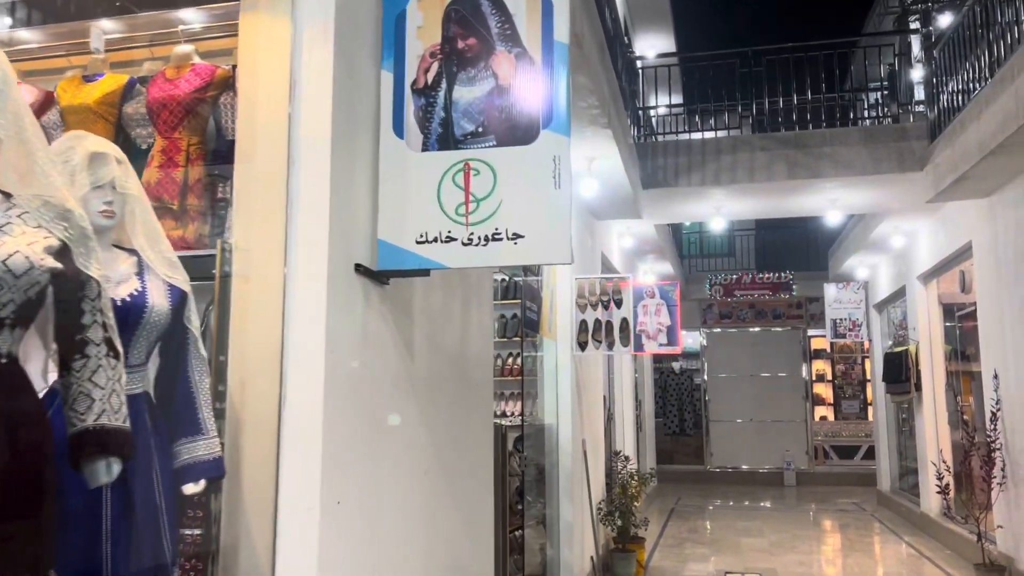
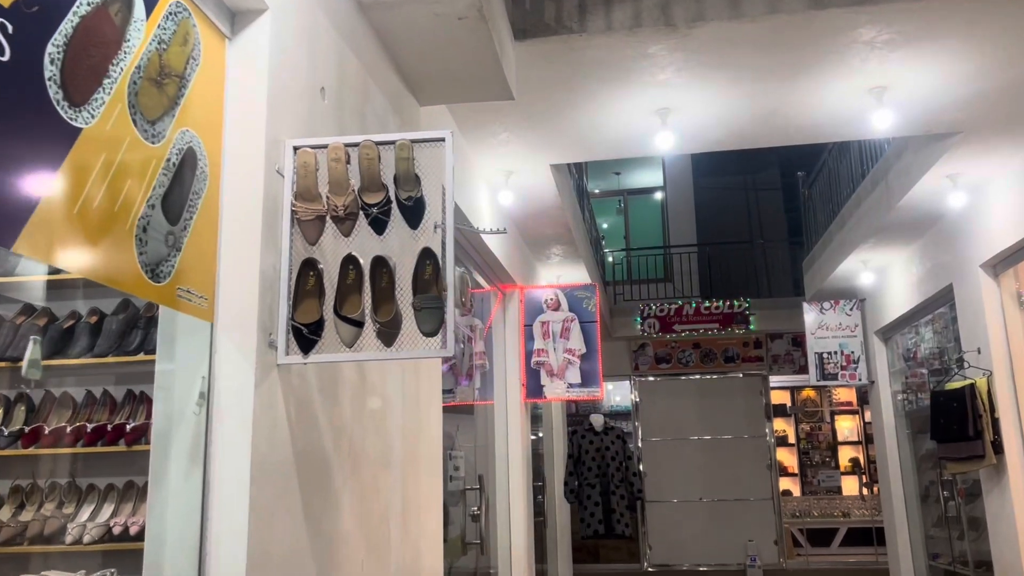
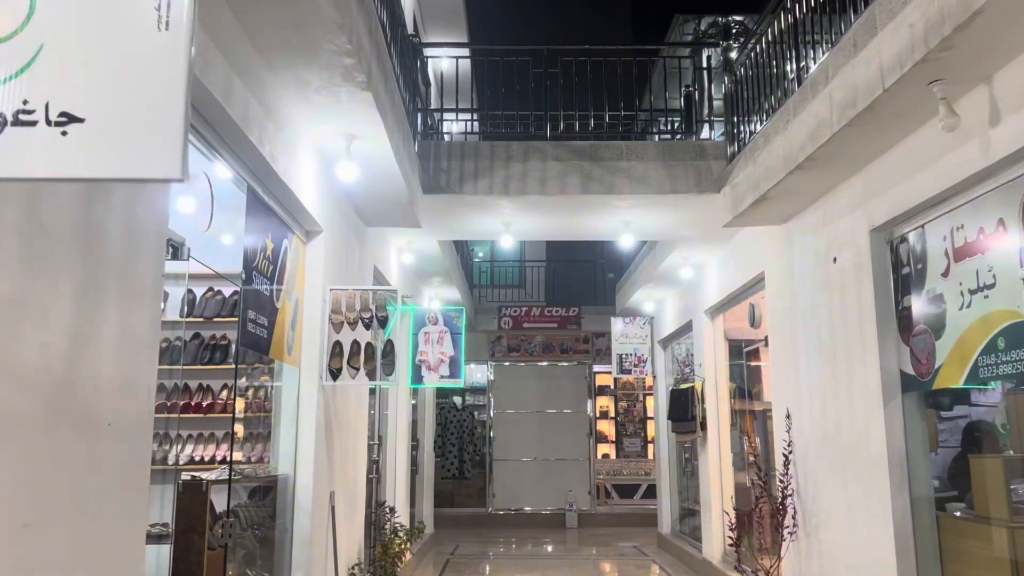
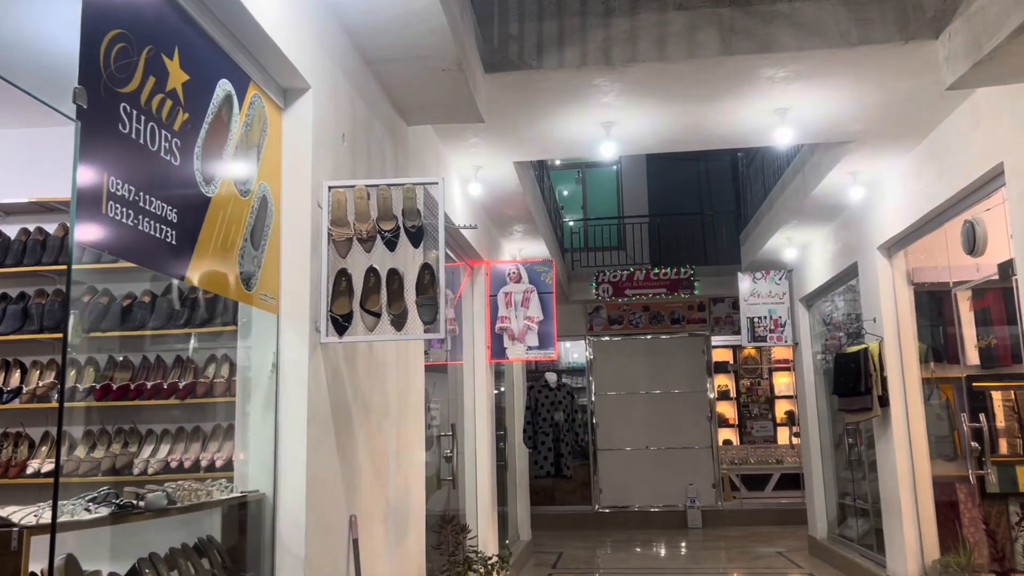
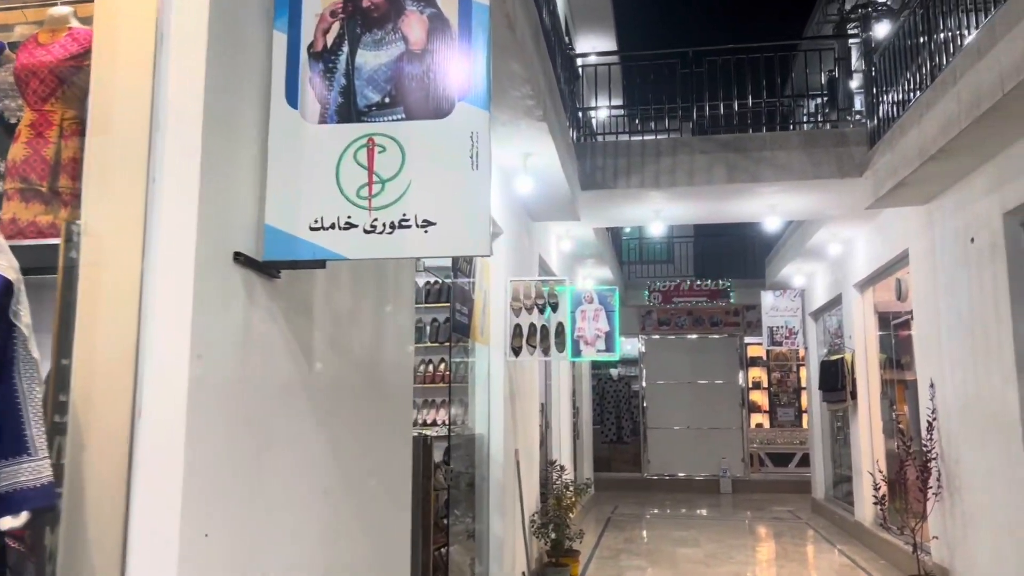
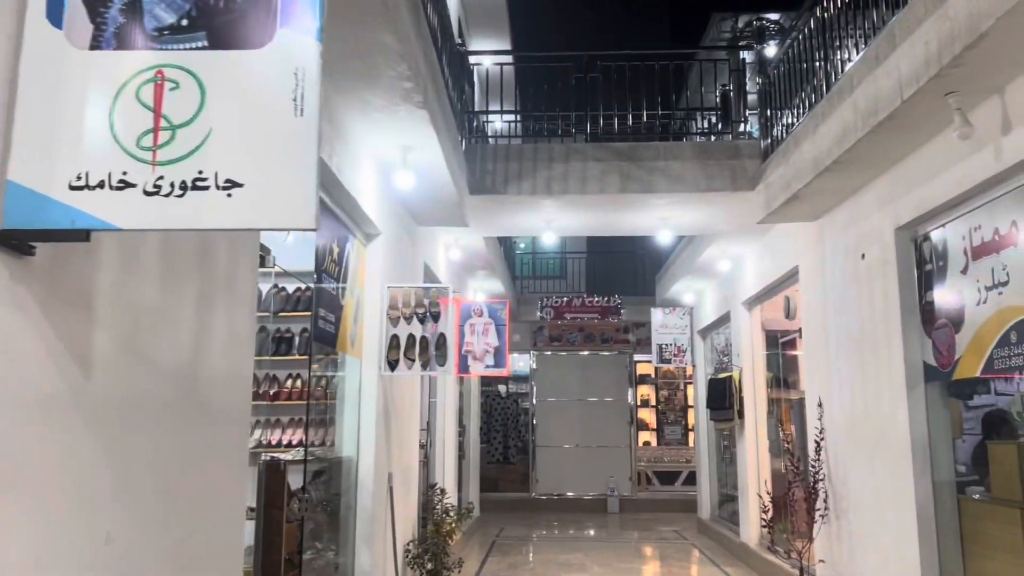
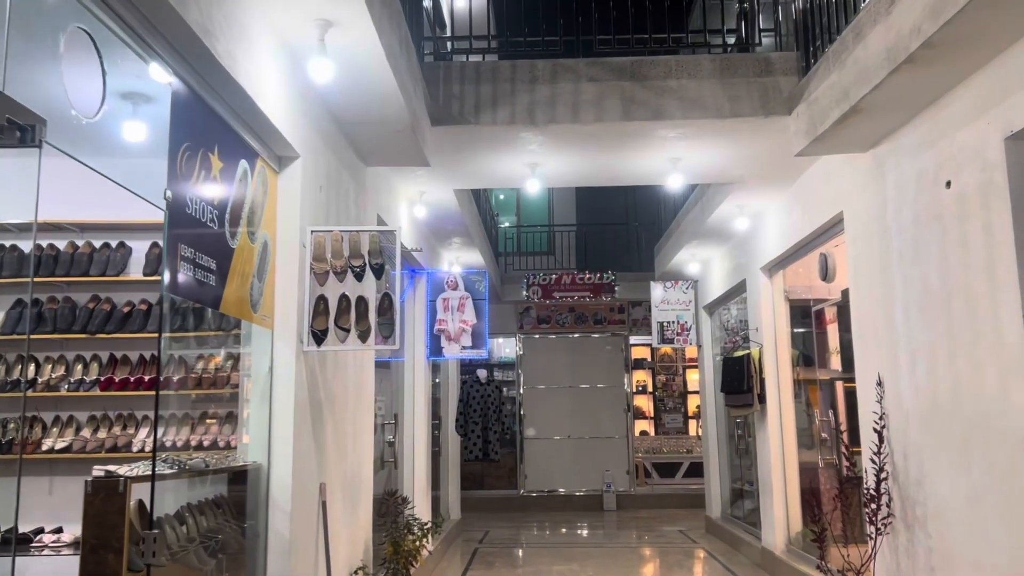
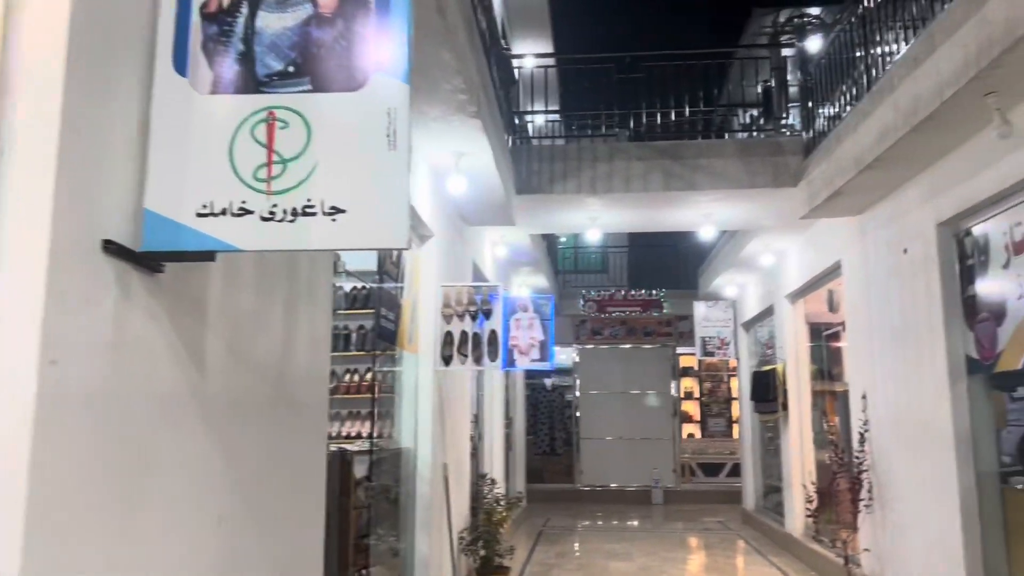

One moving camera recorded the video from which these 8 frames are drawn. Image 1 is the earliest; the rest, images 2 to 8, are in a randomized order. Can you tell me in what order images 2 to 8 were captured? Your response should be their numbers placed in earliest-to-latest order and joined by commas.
5, 8, 6, 3, 7, 4, 2
